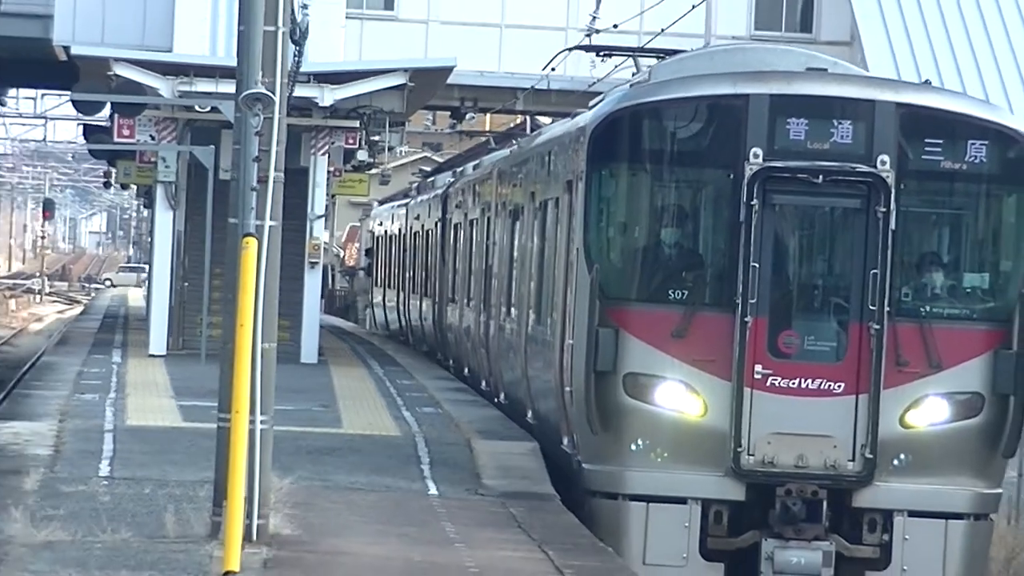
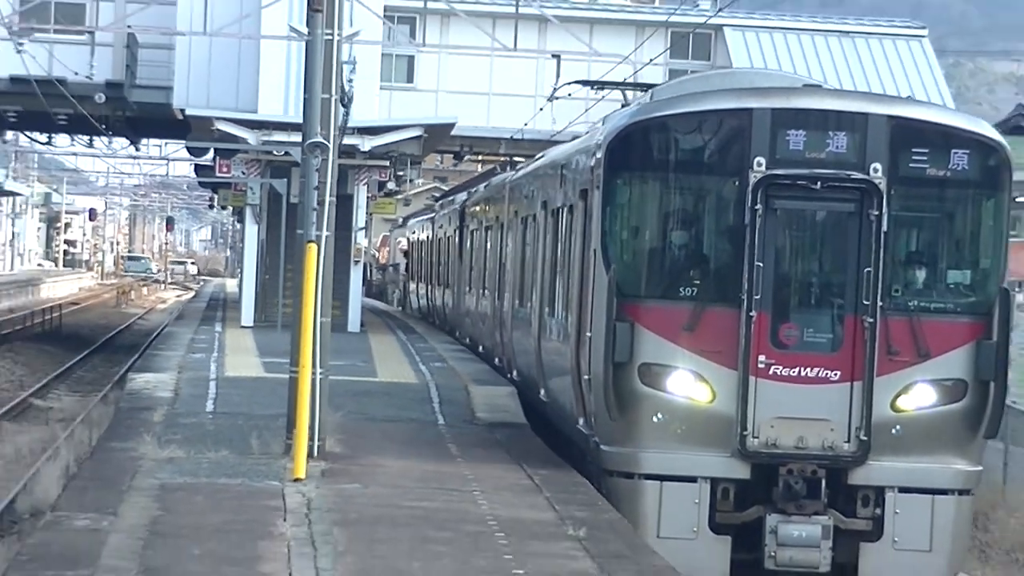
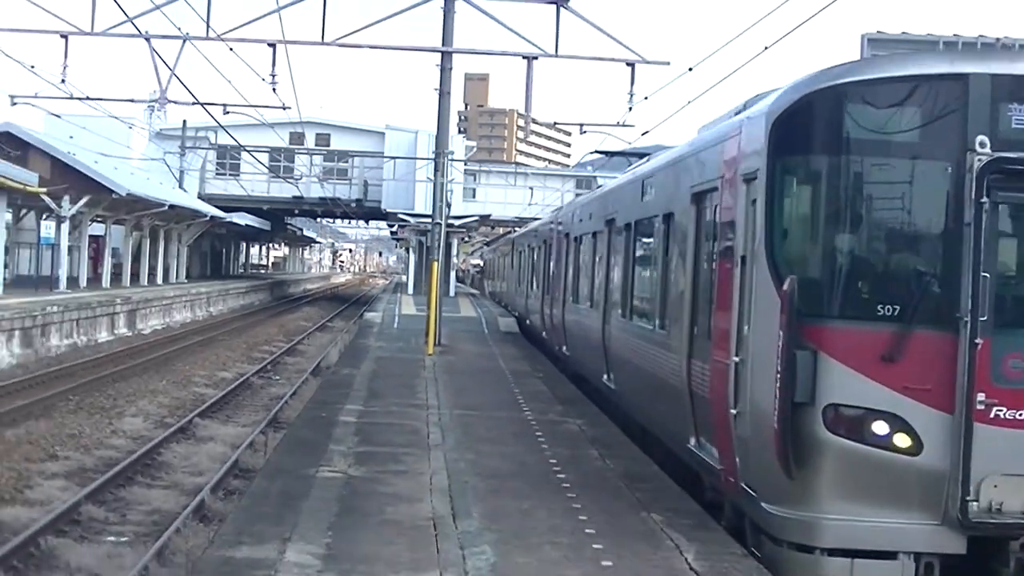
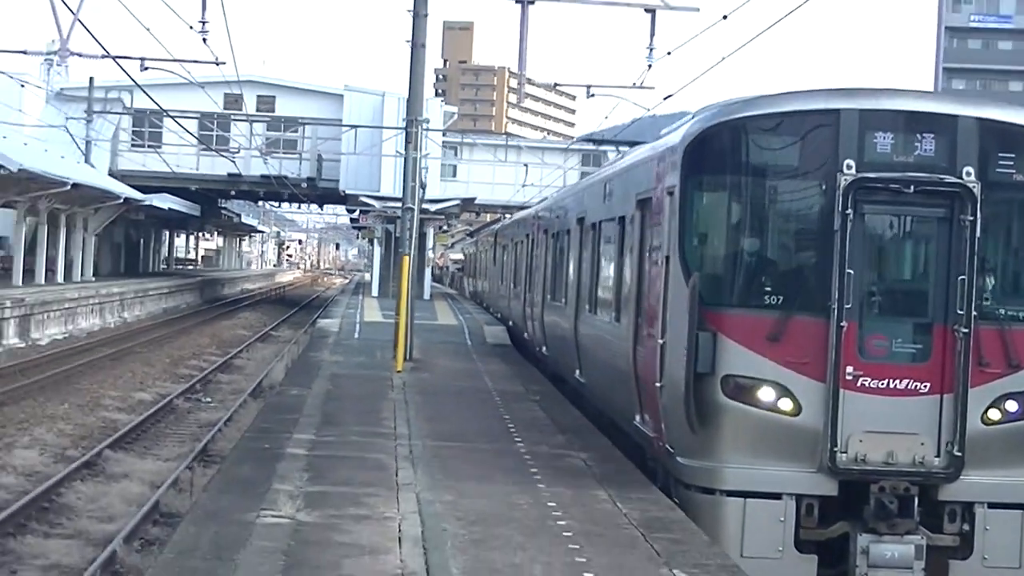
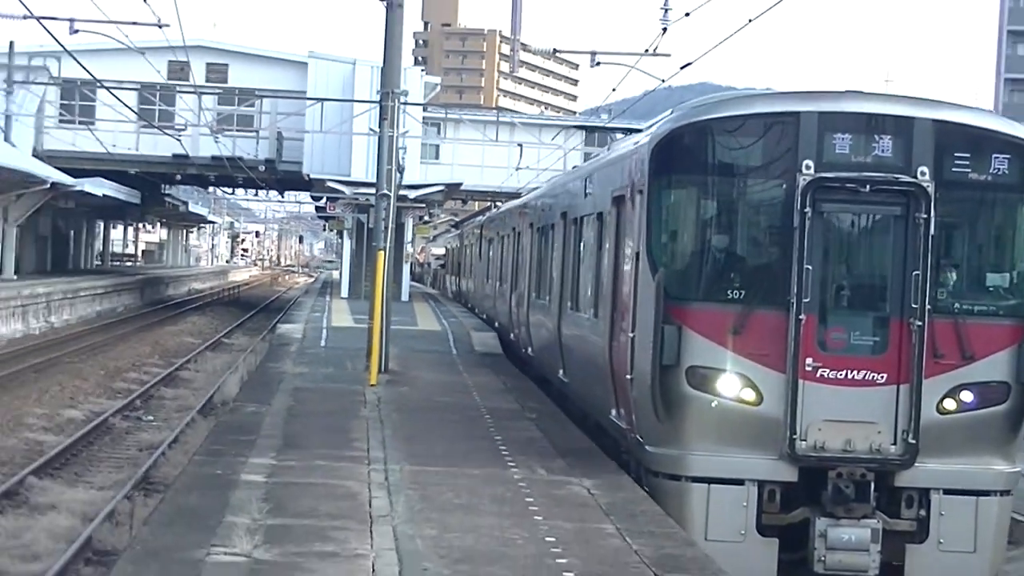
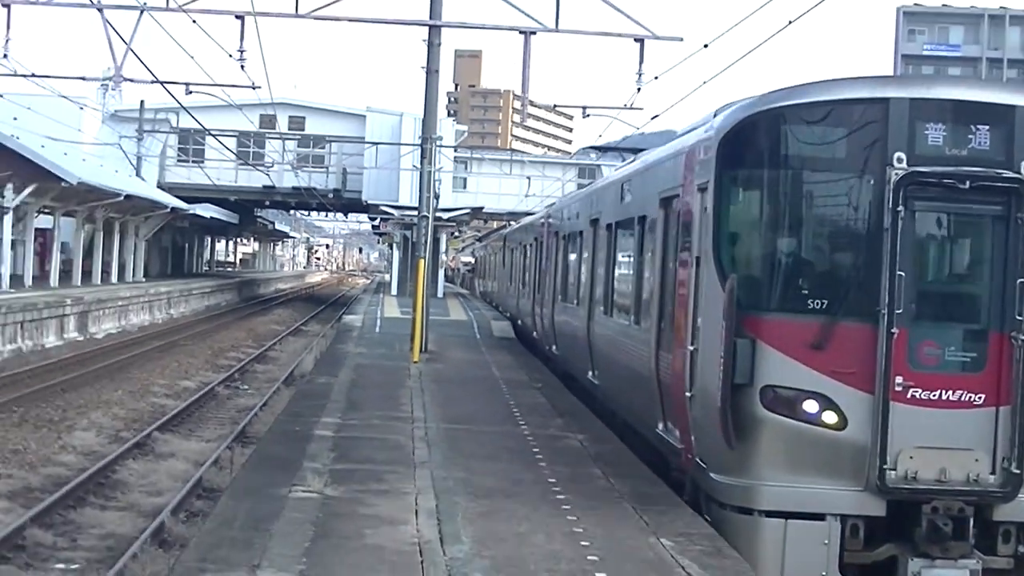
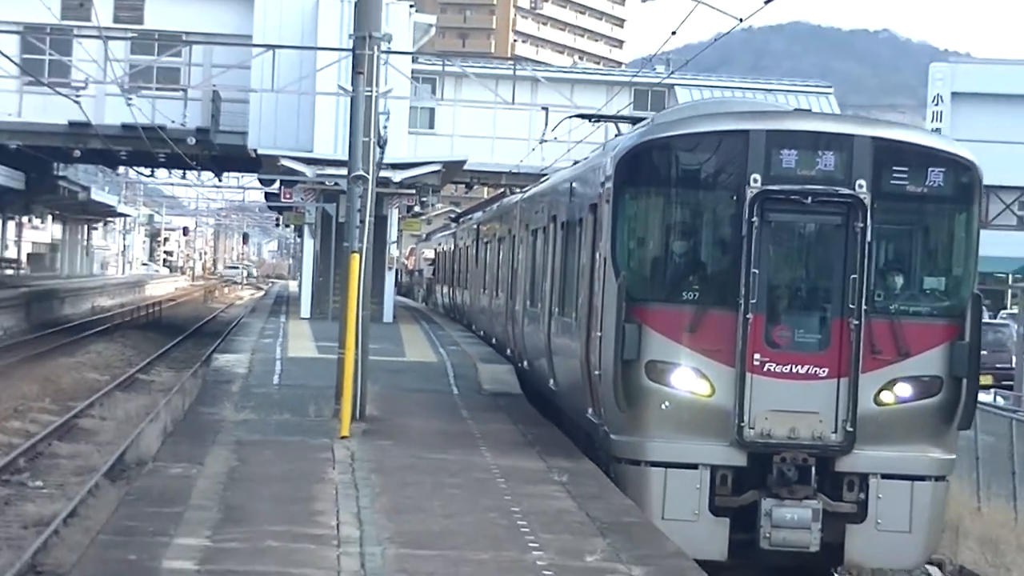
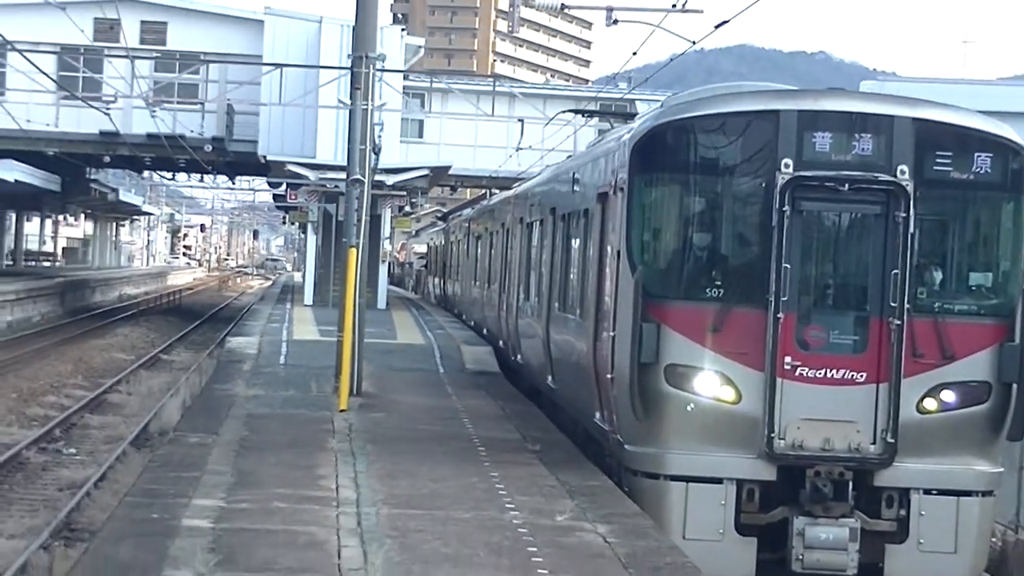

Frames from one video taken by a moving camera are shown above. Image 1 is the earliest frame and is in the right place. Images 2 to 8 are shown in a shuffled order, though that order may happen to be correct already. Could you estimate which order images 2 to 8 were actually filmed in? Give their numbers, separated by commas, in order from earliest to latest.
2, 7, 8, 5, 4, 6, 3
